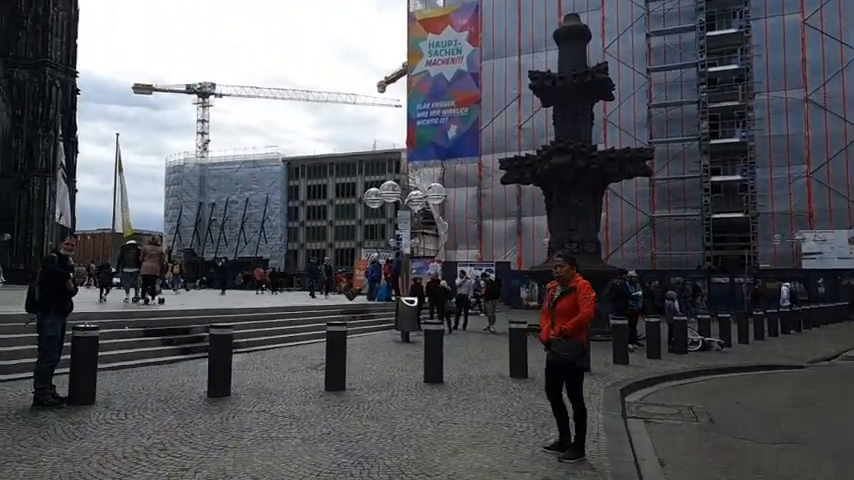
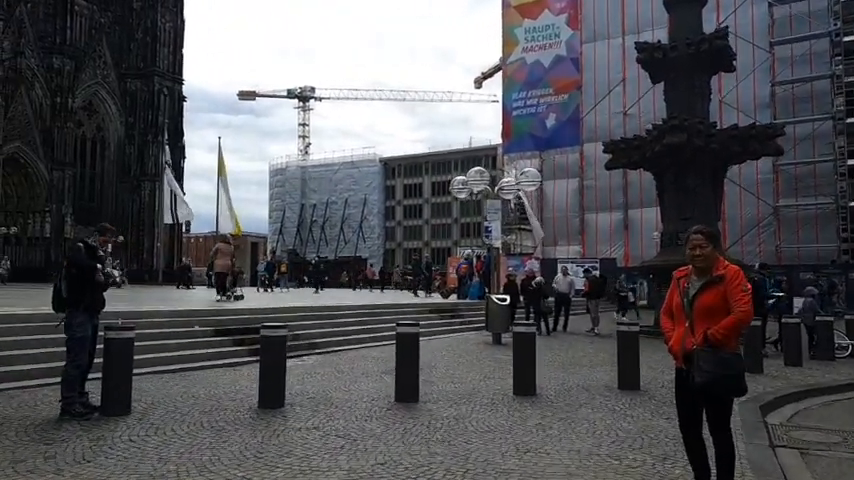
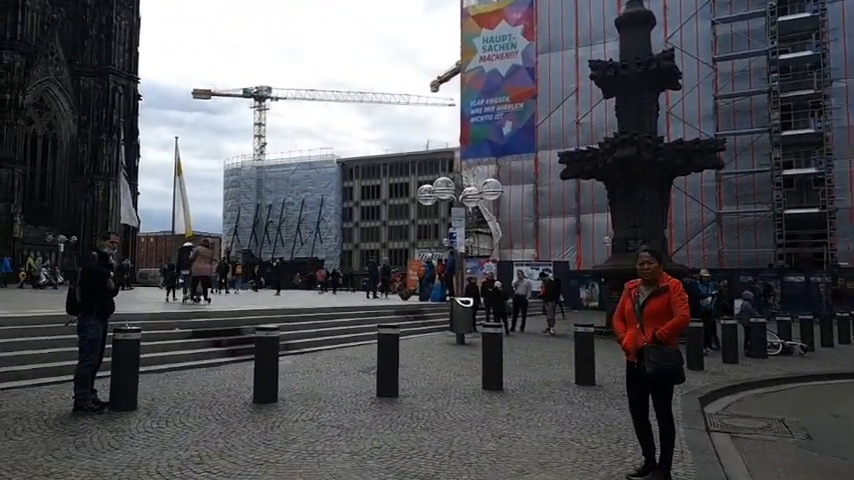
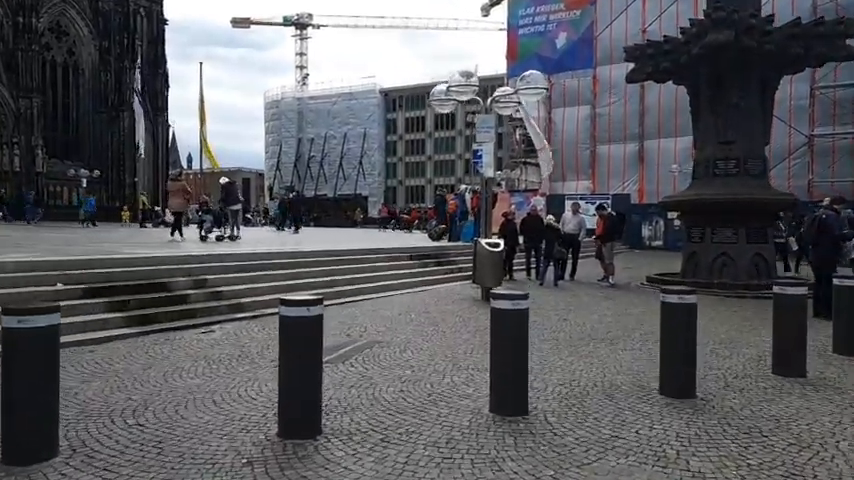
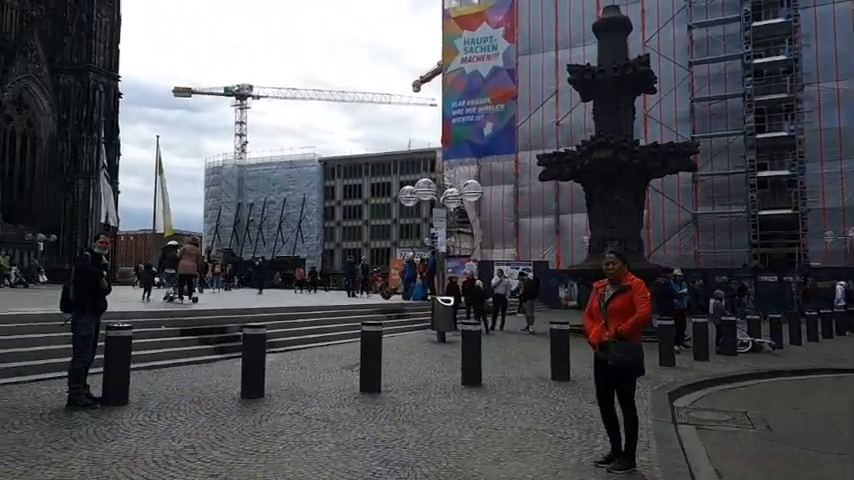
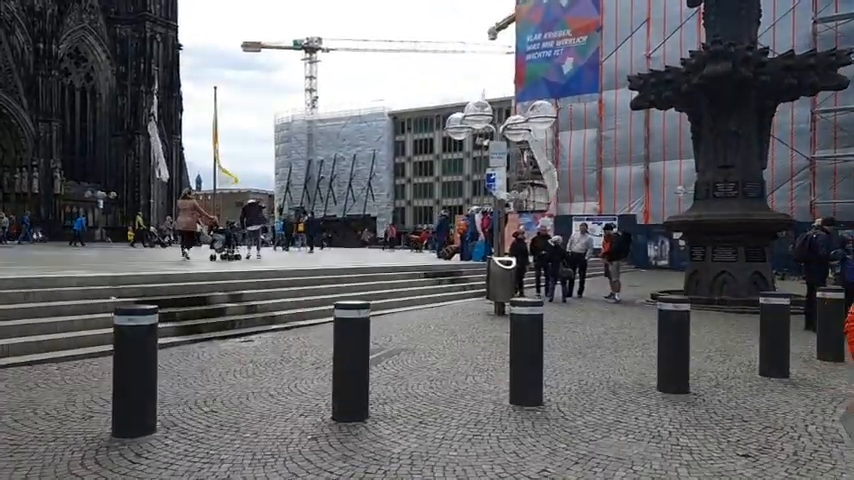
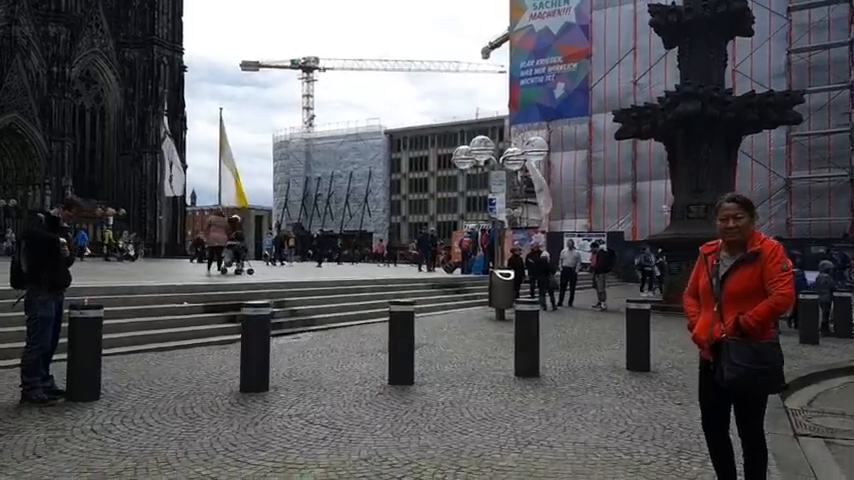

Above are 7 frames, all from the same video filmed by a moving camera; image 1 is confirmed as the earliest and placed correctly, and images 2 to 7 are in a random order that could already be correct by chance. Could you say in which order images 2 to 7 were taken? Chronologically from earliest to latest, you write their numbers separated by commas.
5, 3, 2, 7, 6, 4
